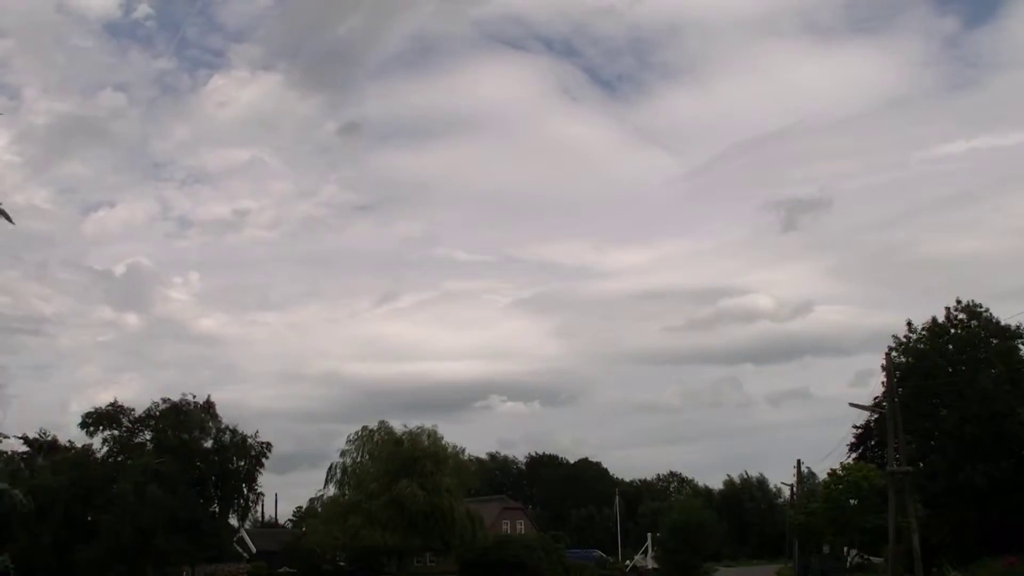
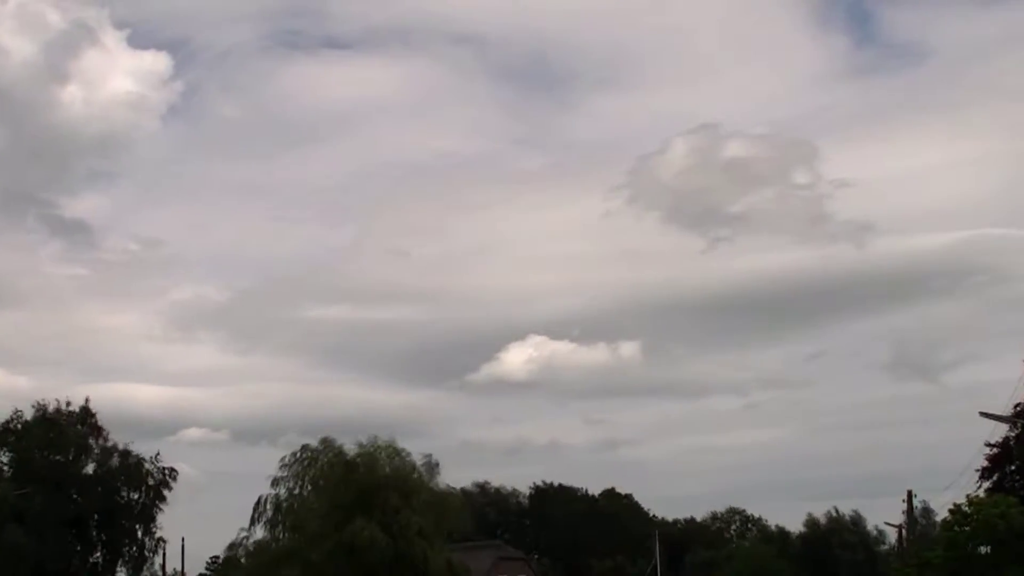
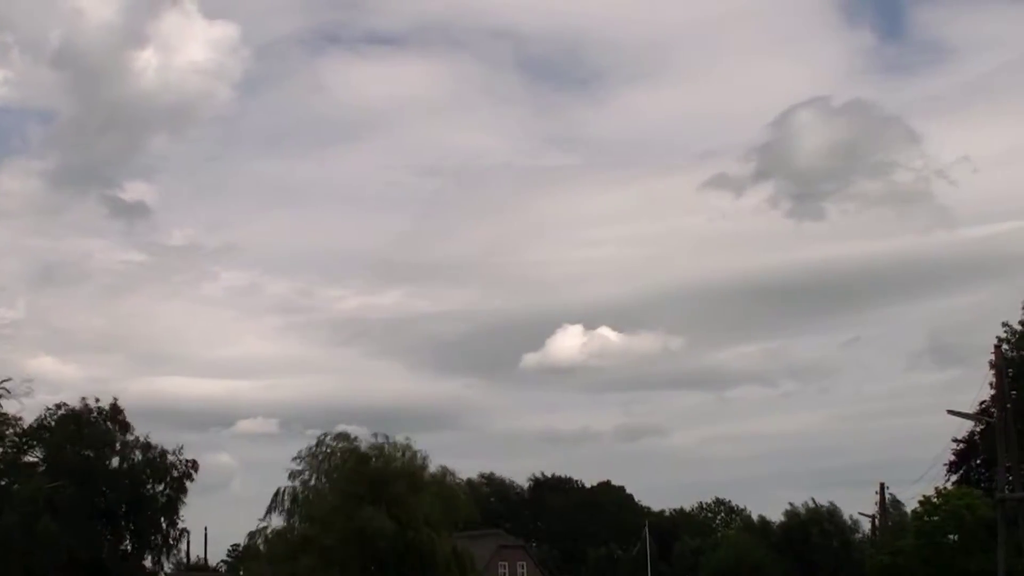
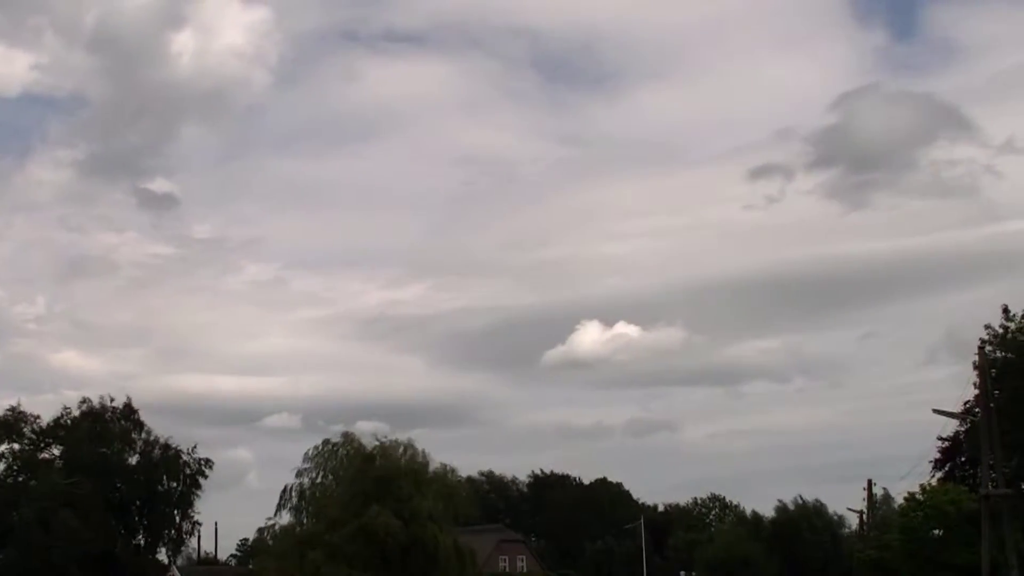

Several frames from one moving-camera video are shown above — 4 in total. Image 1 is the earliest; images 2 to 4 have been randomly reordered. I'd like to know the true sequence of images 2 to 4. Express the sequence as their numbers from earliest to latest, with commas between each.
4, 3, 2
